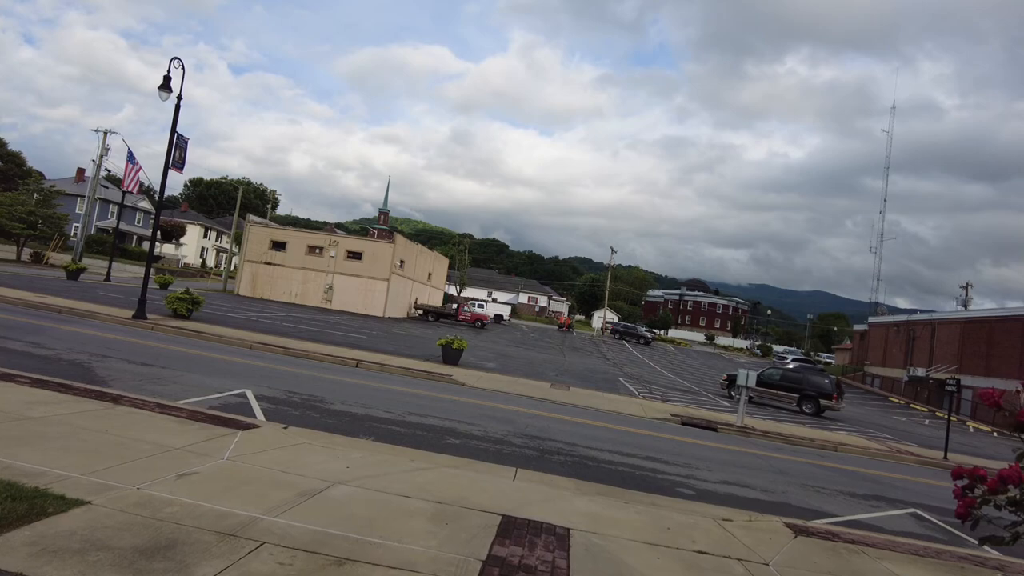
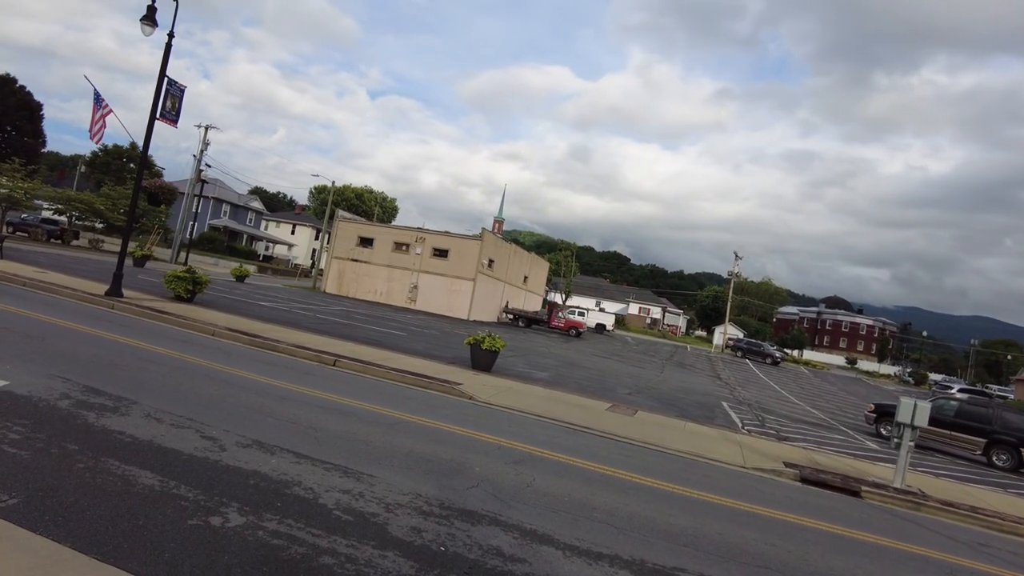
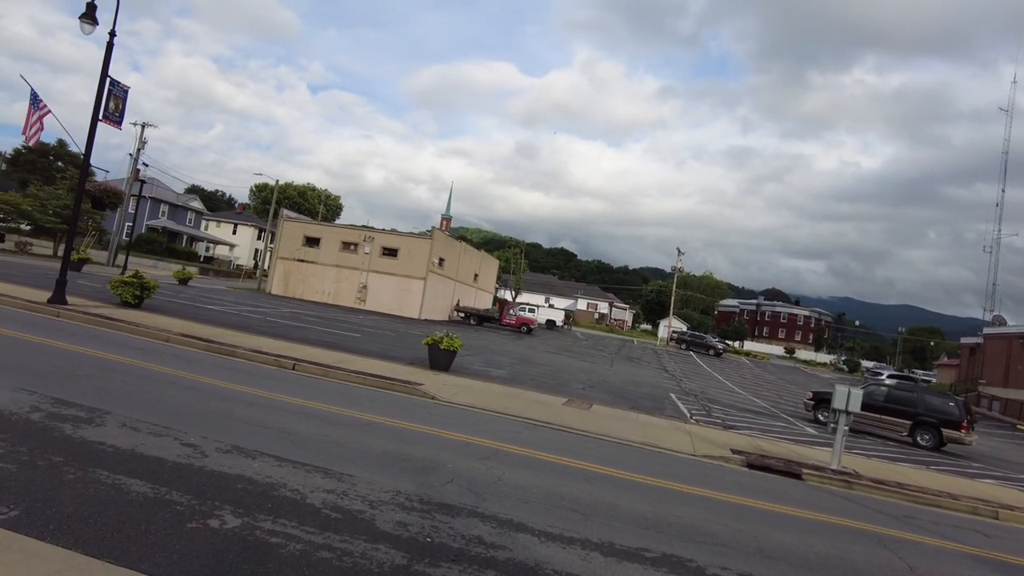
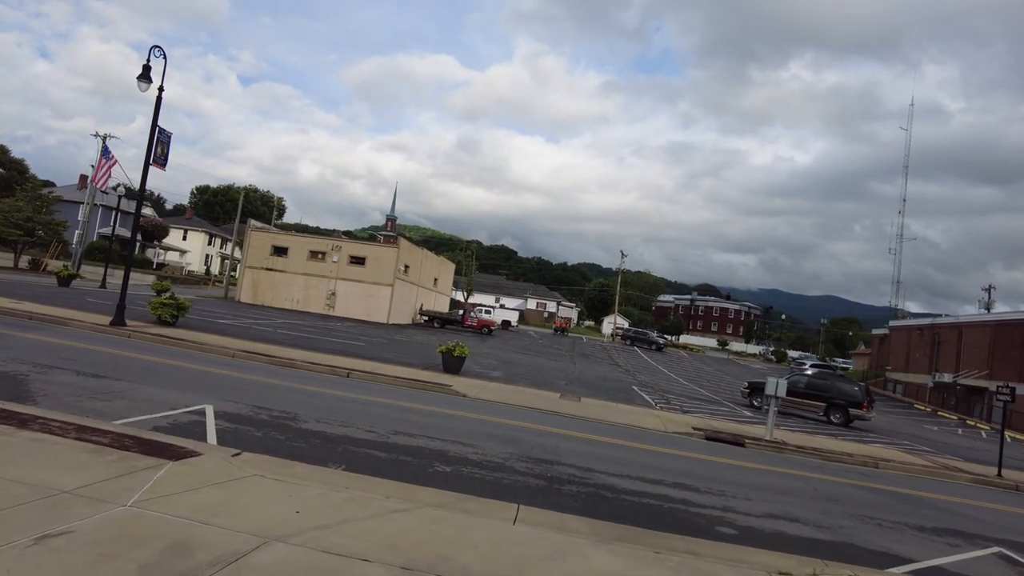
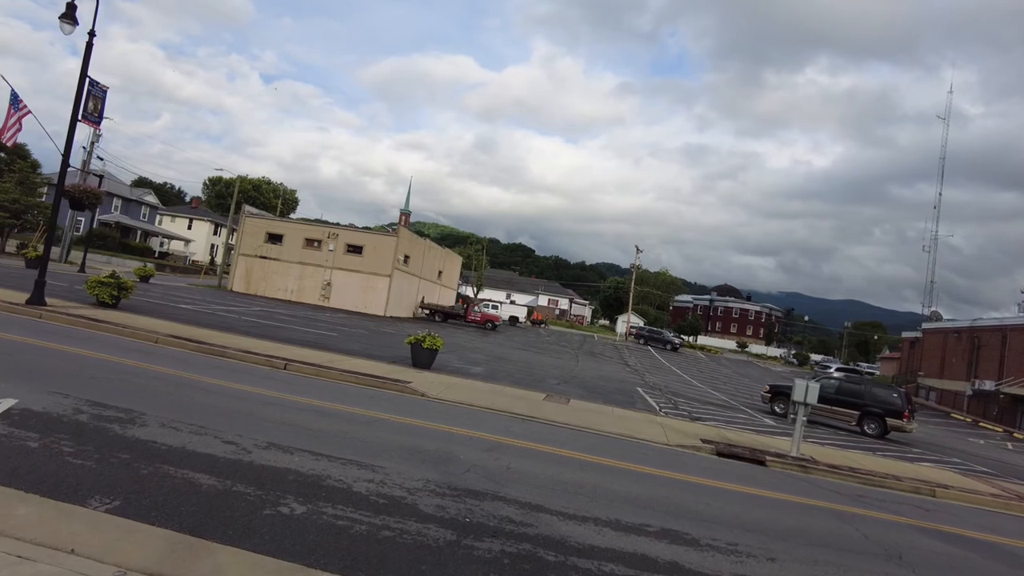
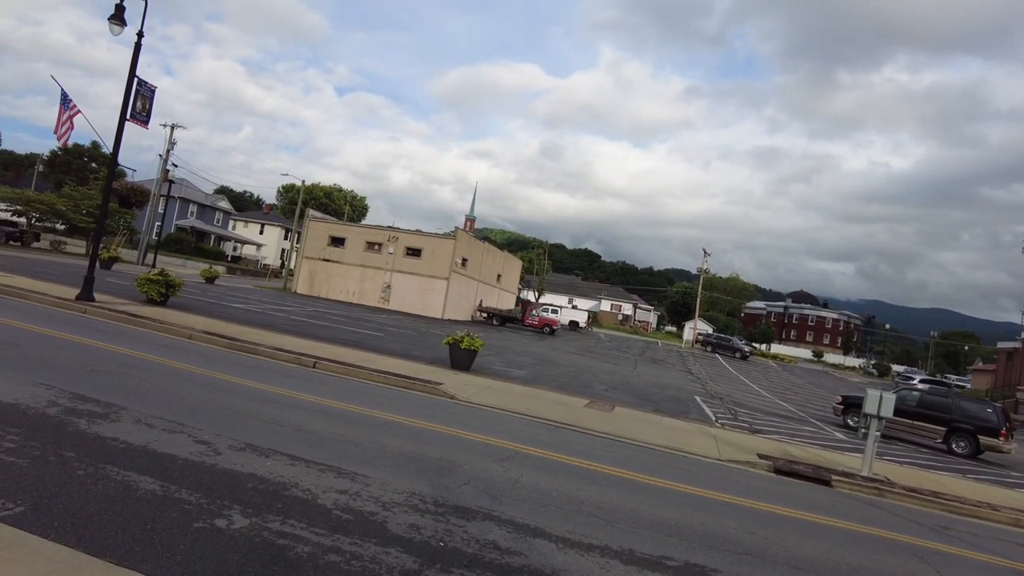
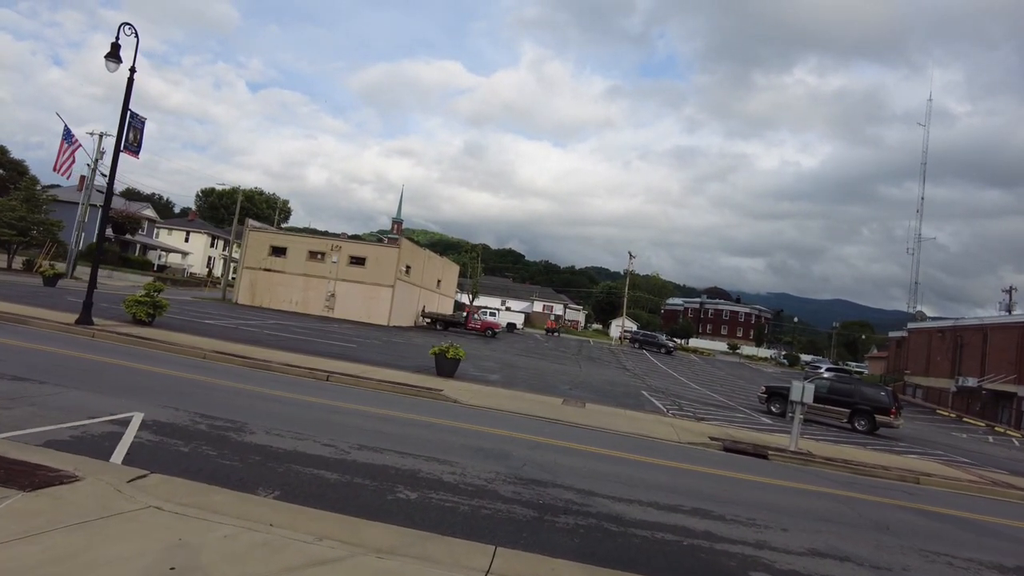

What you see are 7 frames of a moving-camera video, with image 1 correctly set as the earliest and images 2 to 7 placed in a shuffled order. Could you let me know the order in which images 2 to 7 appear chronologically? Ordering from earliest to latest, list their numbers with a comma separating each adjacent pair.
4, 7, 5, 3, 6, 2
